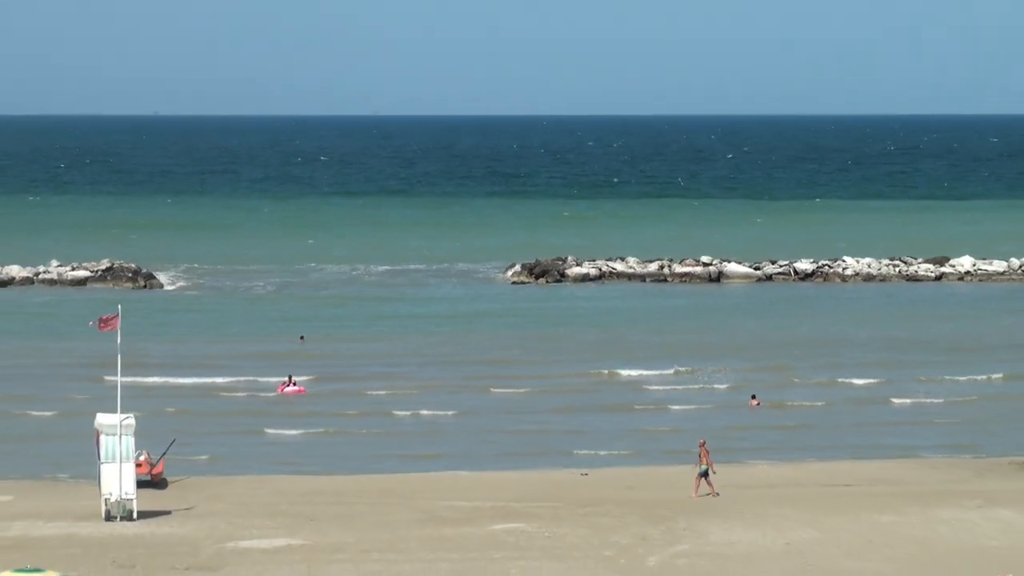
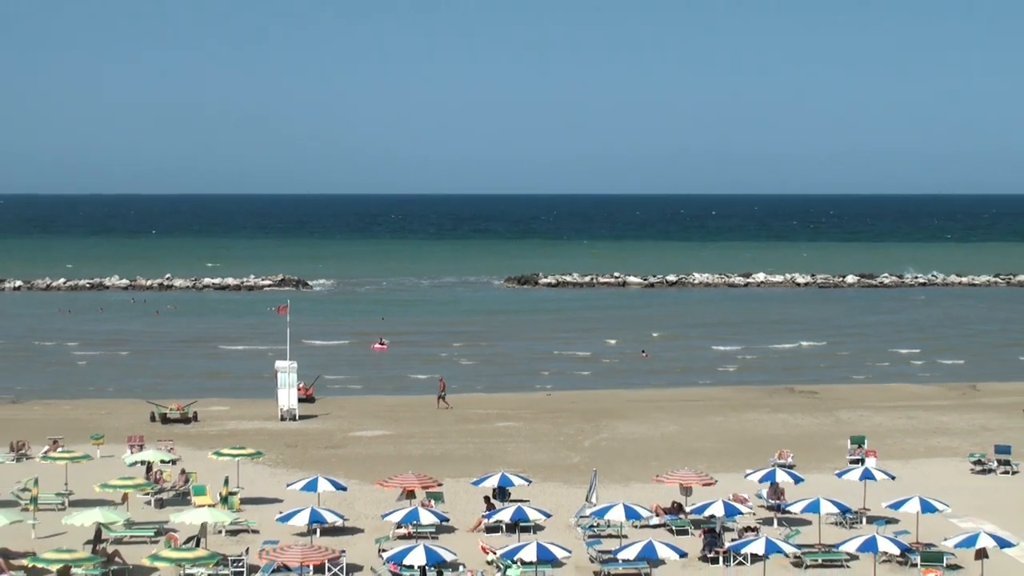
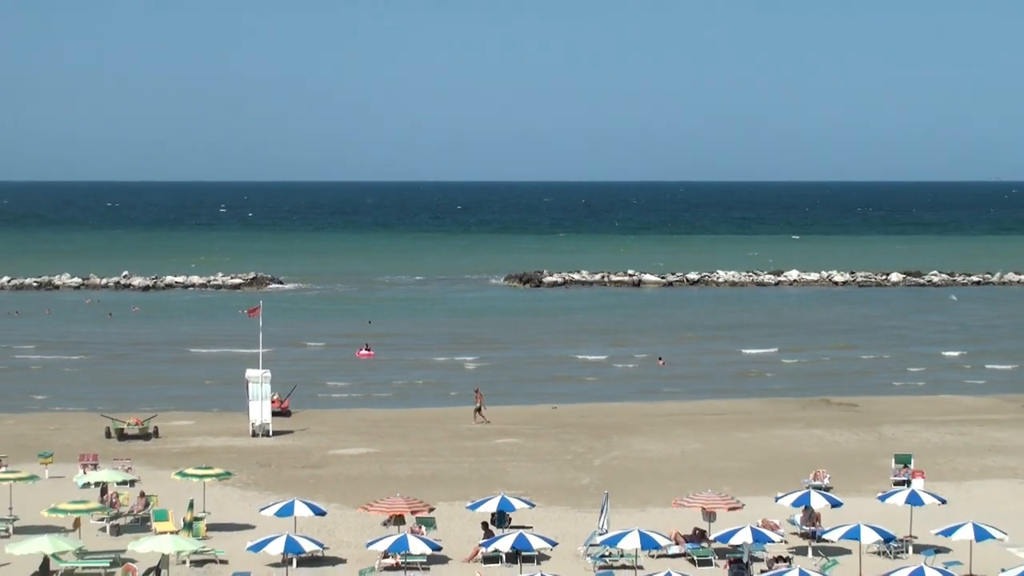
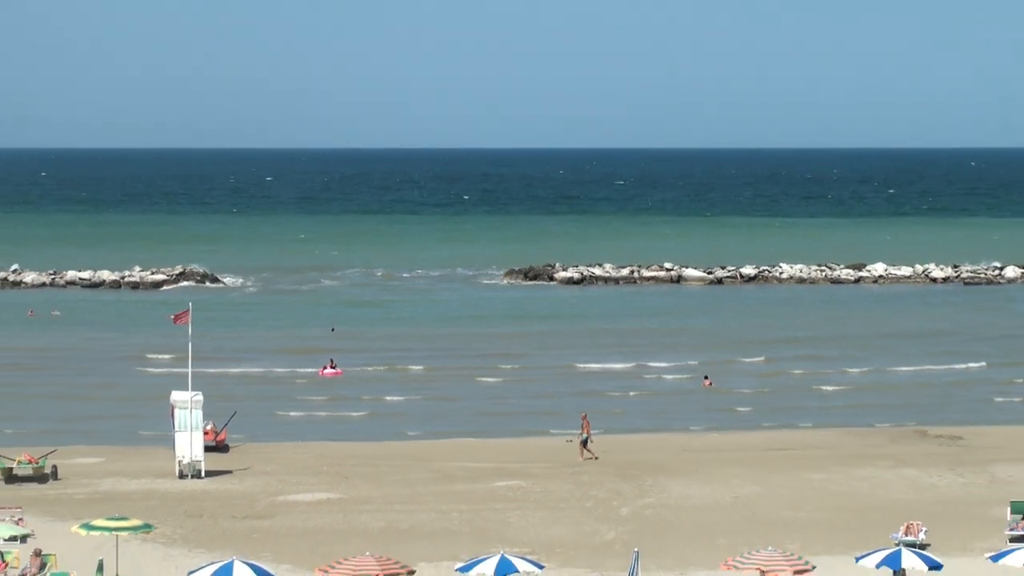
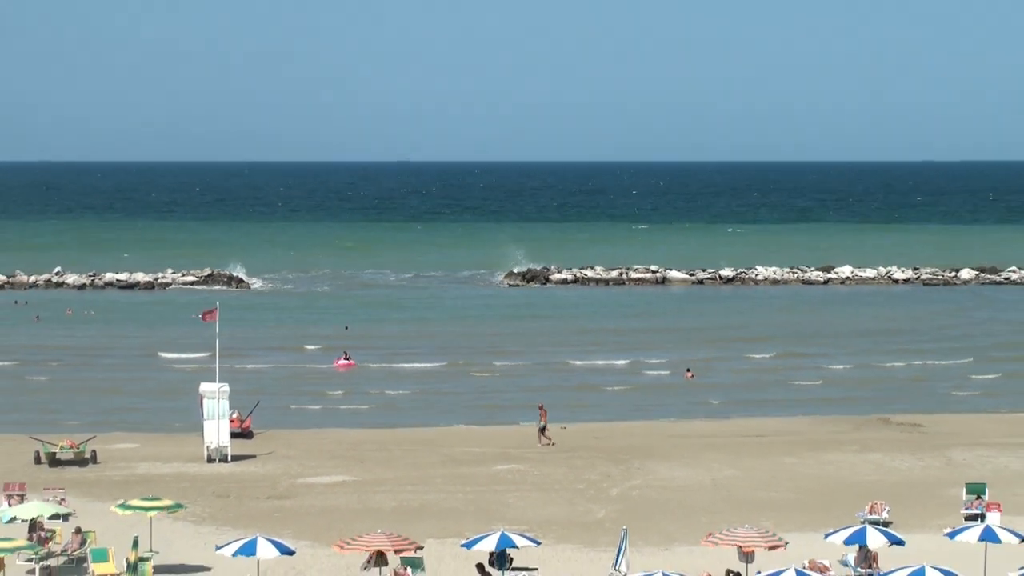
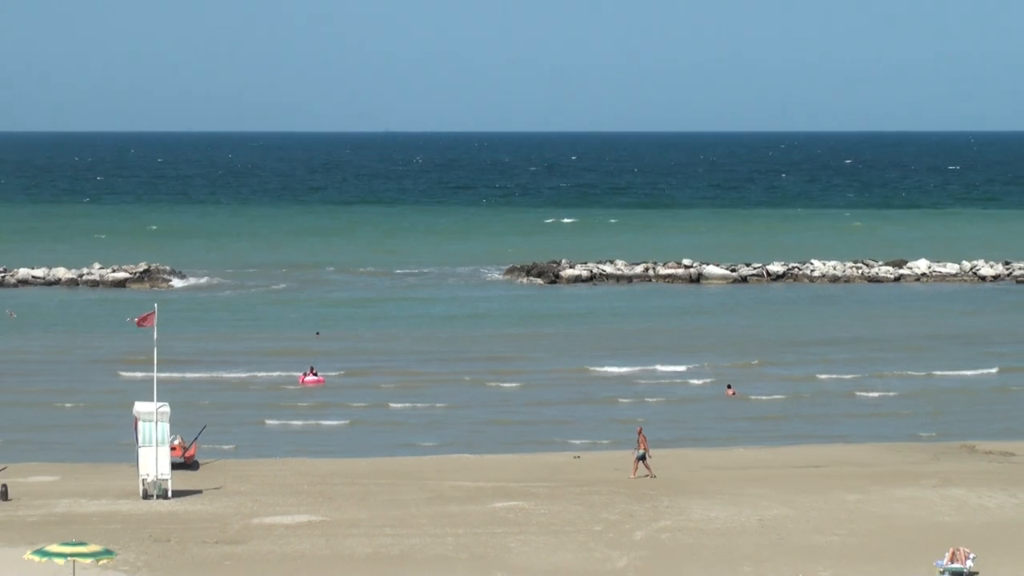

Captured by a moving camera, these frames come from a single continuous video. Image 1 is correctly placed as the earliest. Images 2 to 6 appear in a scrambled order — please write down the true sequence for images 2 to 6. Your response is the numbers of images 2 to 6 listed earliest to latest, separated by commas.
6, 4, 5, 3, 2
